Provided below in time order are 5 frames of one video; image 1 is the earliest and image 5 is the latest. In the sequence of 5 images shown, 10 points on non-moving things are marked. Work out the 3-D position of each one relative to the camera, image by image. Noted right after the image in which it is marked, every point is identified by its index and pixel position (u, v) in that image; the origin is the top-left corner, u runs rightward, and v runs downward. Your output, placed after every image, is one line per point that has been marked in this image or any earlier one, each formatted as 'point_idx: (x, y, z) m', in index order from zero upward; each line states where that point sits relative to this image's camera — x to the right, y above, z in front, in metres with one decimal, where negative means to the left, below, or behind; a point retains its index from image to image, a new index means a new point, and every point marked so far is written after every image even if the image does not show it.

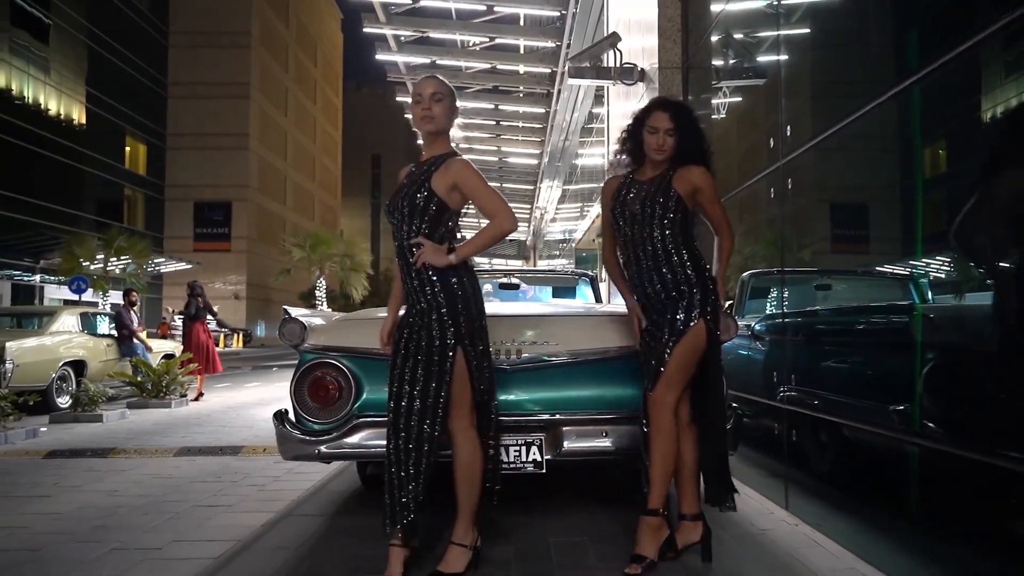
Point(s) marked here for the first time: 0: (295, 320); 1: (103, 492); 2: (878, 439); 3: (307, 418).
0: (-1.0, -0.2, +3.8) m
1: (-2.6, -1.3, +5.1) m
2: (+1.8, -0.7, +3.9) m
3: (-0.9, -0.6, +3.6) m
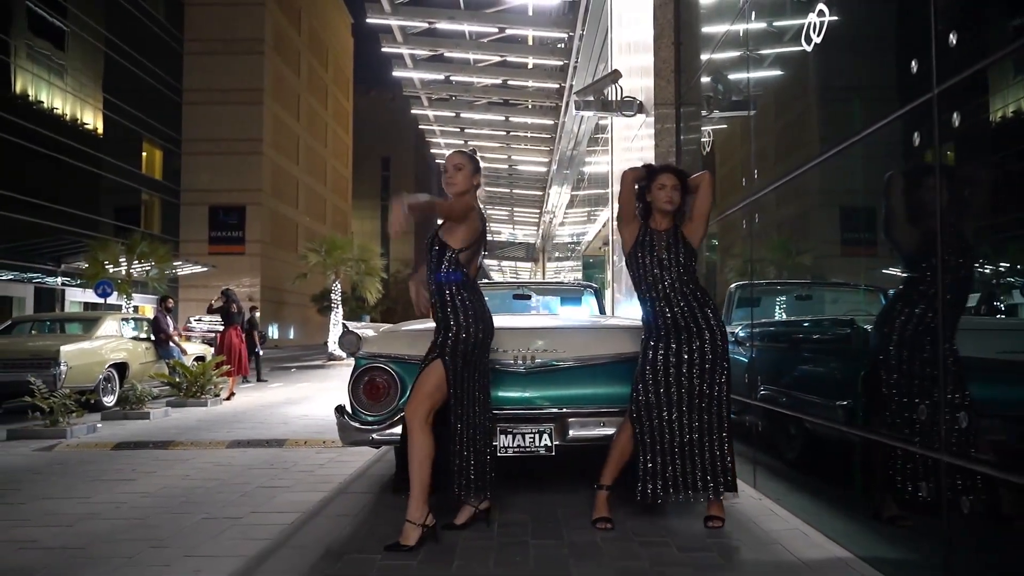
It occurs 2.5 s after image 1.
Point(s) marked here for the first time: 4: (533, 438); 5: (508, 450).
0: (-0.9, -0.3, +4.6) m
1: (-2.5, -1.4, +6.0) m
2: (+1.9, -0.8, +4.7) m
3: (-0.9, -0.7, +4.5) m
4: (+0.1, -0.9, +4.5) m
5: (0.0, -0.9, +4.5) m
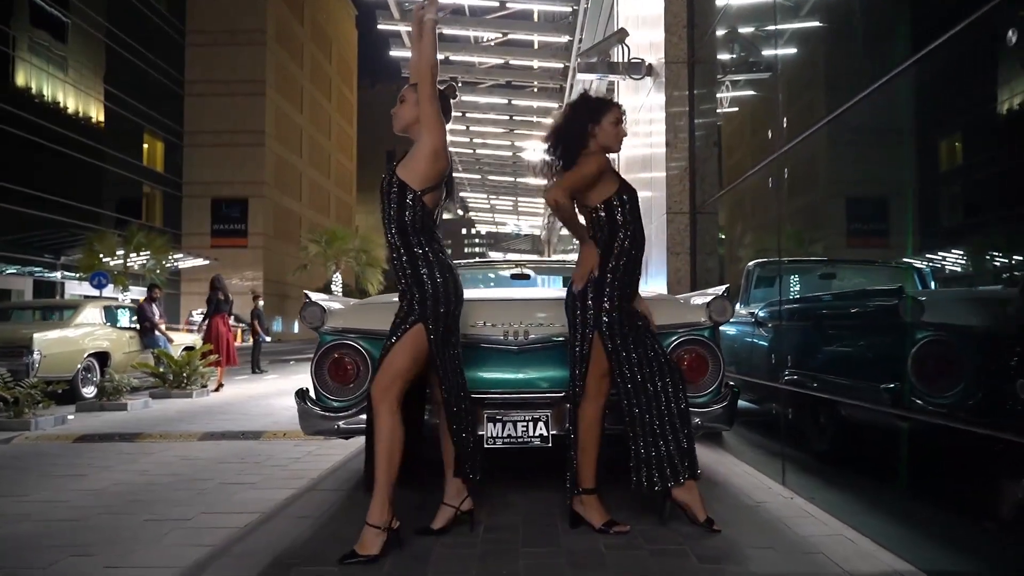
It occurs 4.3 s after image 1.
0: (-1.0, -0.1, +4.0) m
1: (-2.5, -1.2, +5.4) m
2: (+1.8, -0.6, +4.0) m
3: (-0.9, -0.5, +3.9) m
4: (+0.1, -0.7, +3.9) m
5: (-0.1, -0.8, +3.9) m
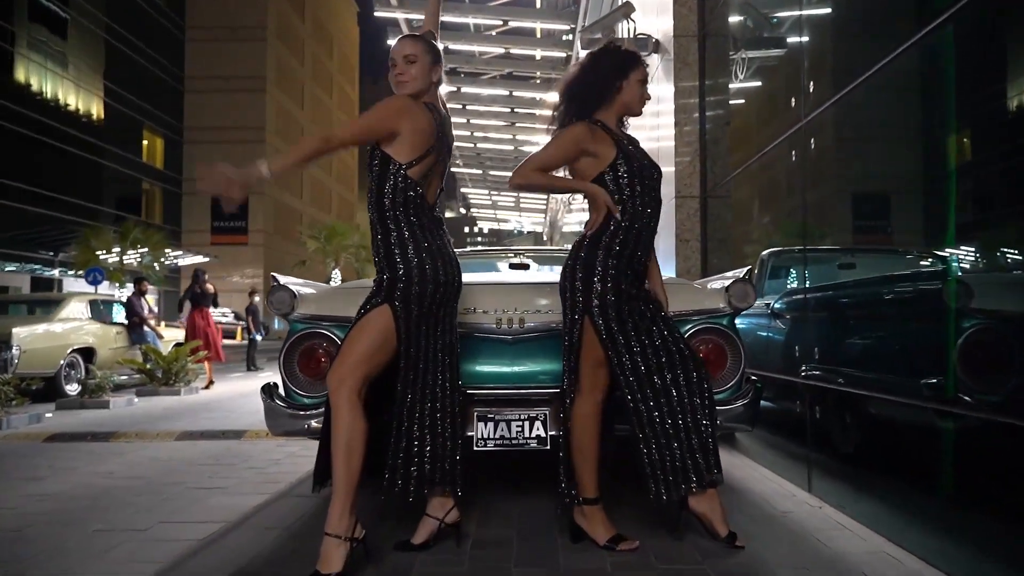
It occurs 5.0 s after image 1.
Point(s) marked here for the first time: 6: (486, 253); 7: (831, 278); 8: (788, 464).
0: (-1.0, 0.0, +3.6) m
1: (-2.6, -1.1, +5.0) m
2: (+1.8, -0.6, +3.6) m
3: (-0.9, -0.5, +3.4) m
4: (0.0, -0.6, +3.5) m
5: (-0.1, -0.7, +3.5) m
6: (-0.2, +0.2, +5.7) m
7: (+1.8, +0.1, +4.5) m
8: (+1.7, -1.1, +5.0) m
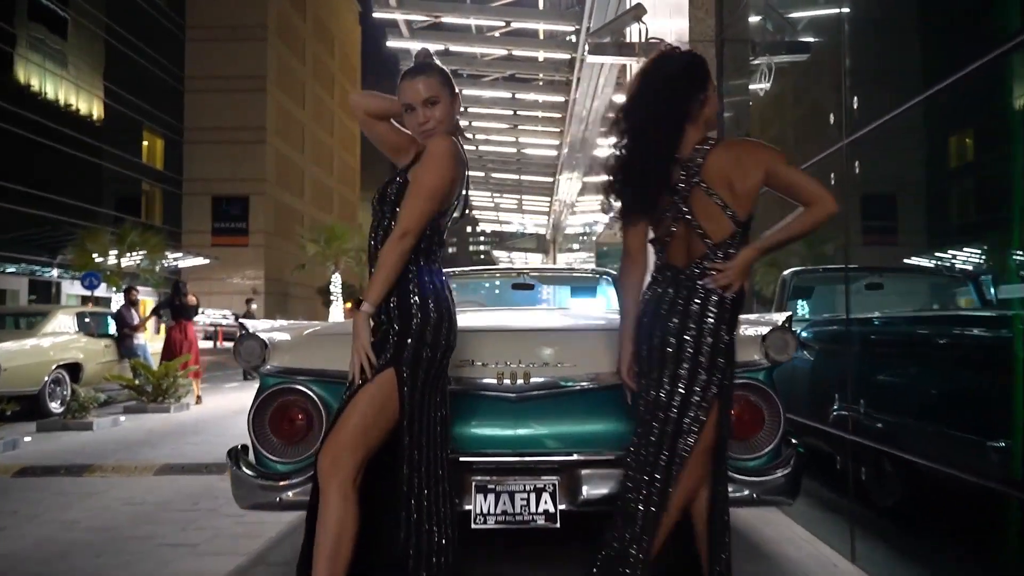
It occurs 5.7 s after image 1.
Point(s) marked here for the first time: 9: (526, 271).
0: (-1.0, -0.2, +3.1) m
1: (-2.5, -1.3, +4.5) m
2: (+1.8, -0.8, +3.2) m
3: (-0.9, -0.6, +3.0) m
4: (+0.1, -0.8, +3.1) m
5: (-0.1, -0.9, +3.1) m
6: (-0.2, +0.1, +5.3) m
7: (+1.8, -0.1, +4.1) m
8: (+1.7, -1.3, +4.6) m
9: (+0.1, +0.1, +5.3) m
